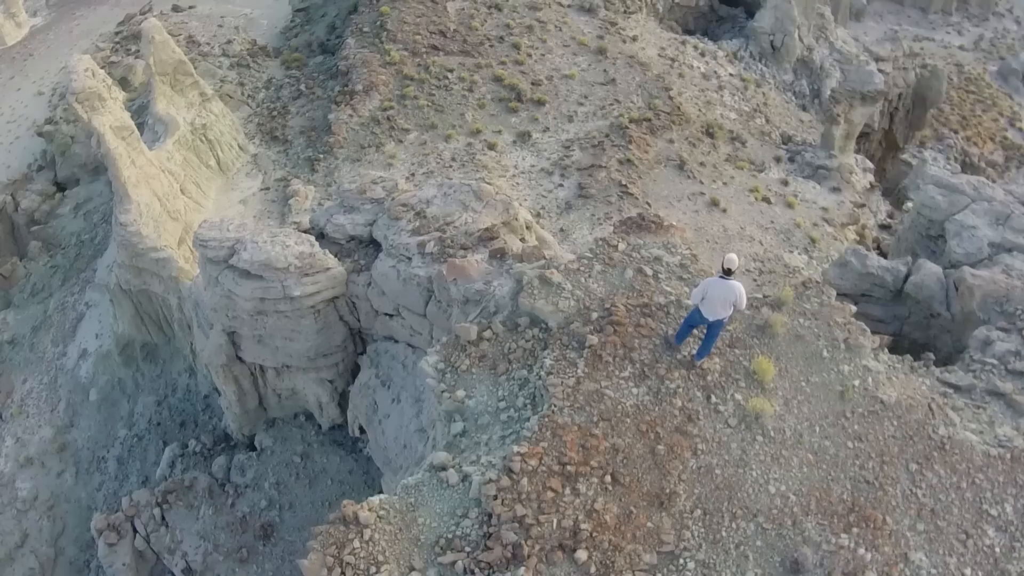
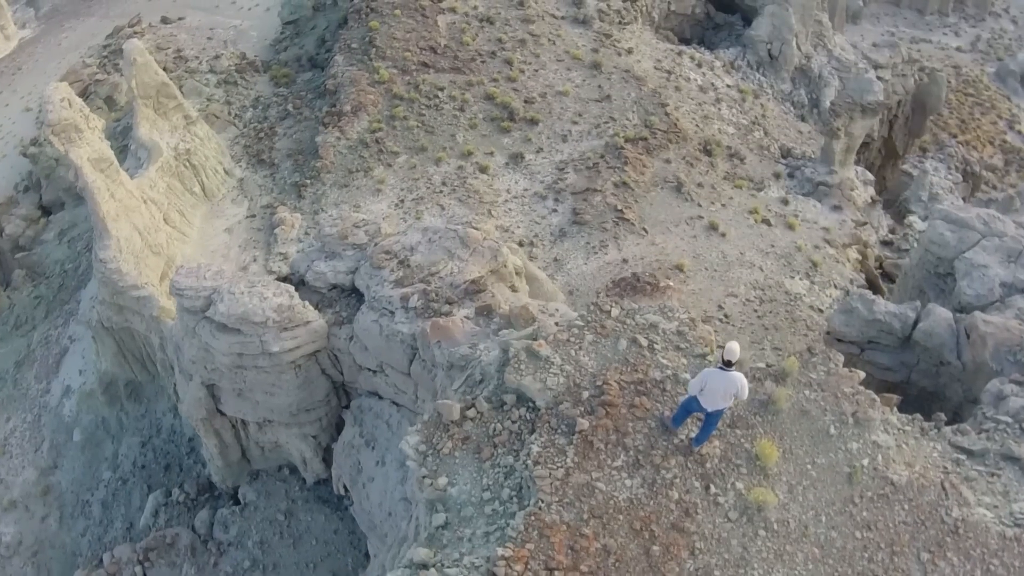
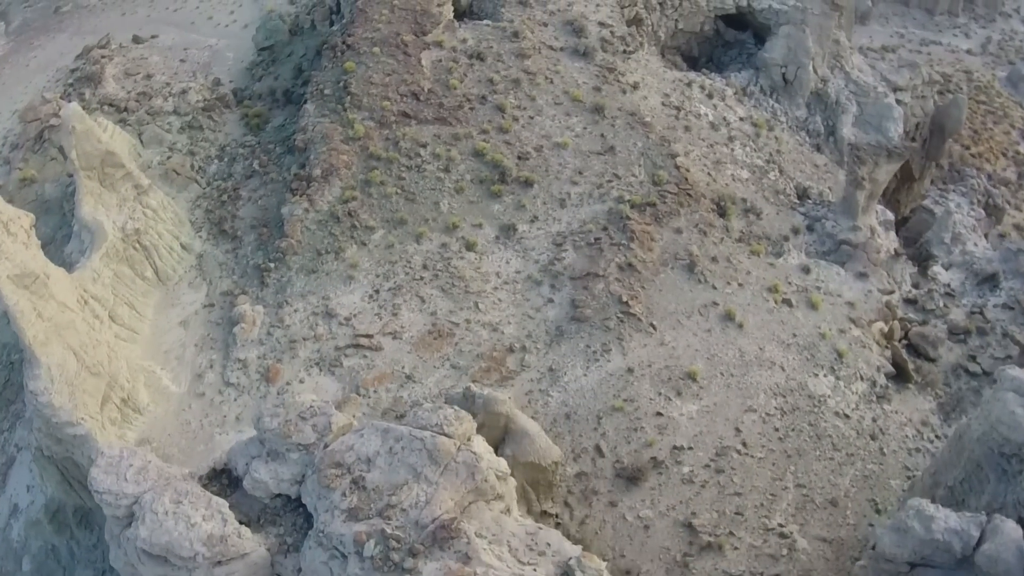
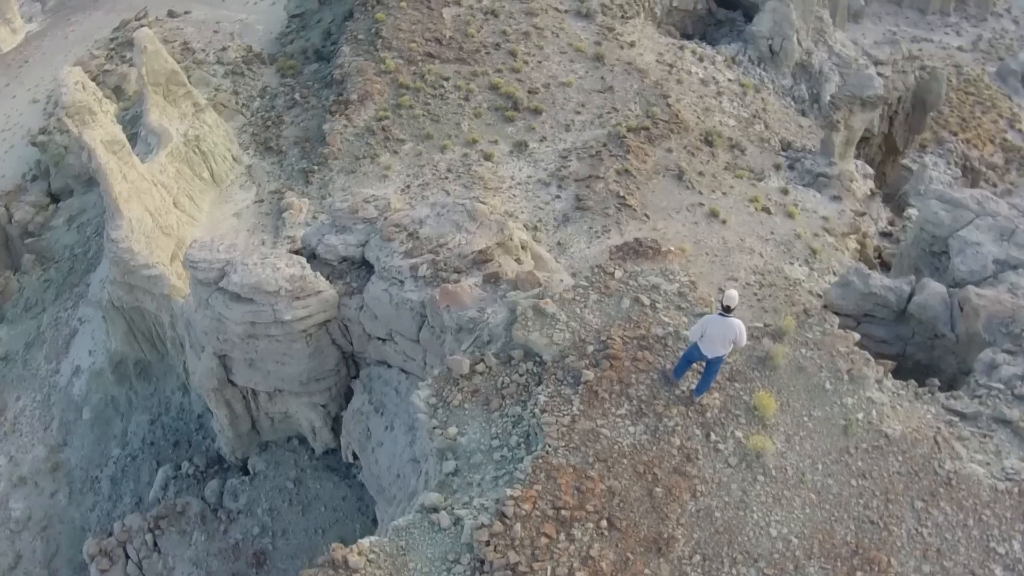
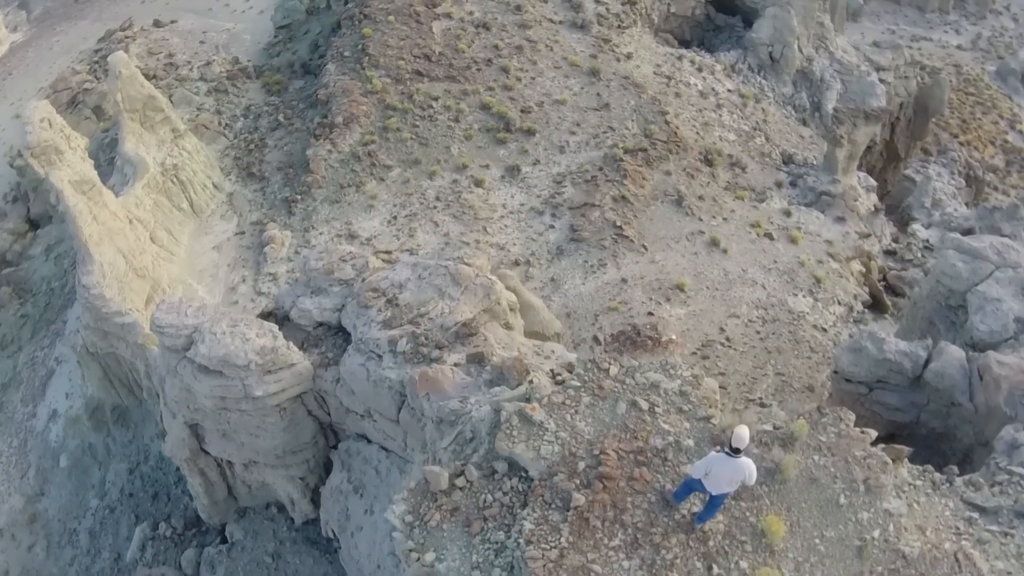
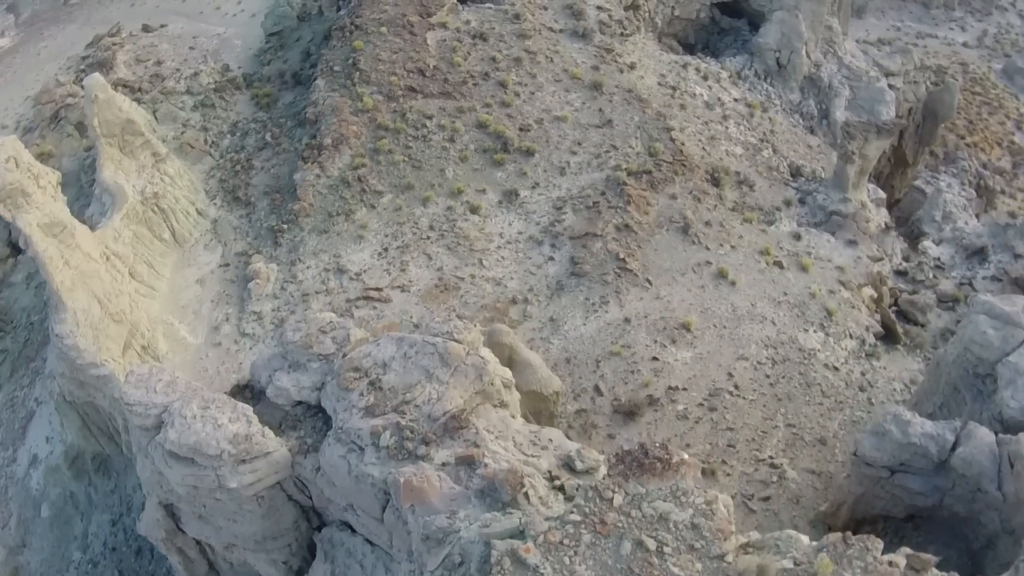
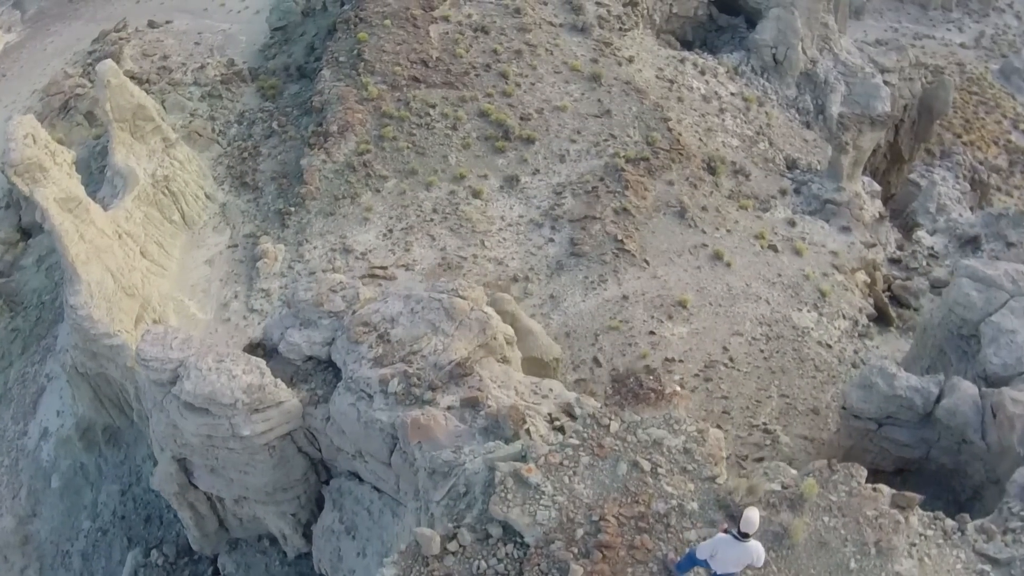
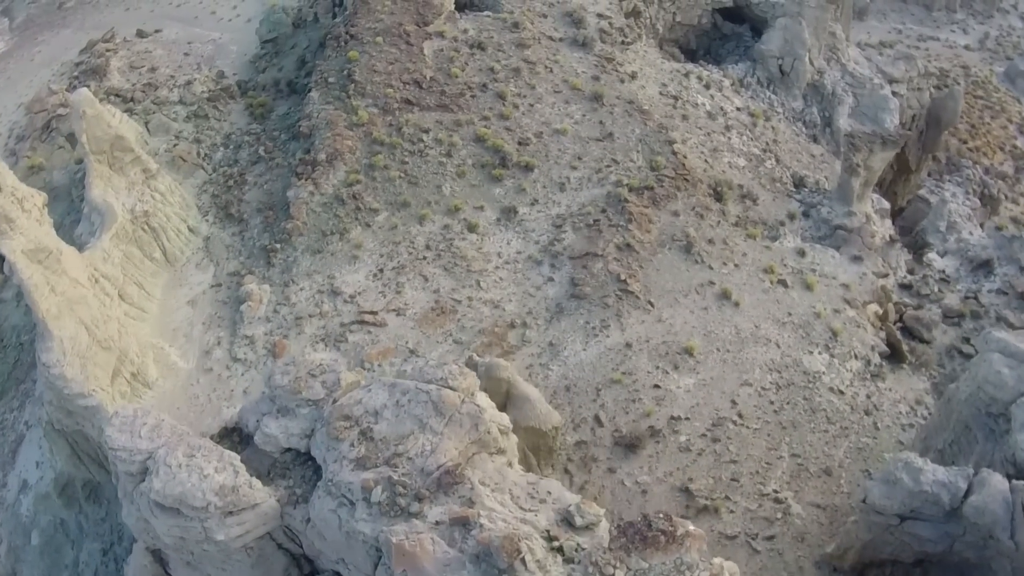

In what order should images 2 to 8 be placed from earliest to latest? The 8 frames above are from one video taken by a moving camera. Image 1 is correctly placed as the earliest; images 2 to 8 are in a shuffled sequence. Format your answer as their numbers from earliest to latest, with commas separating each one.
4, 2, 5, 7, 6, 8, 3
